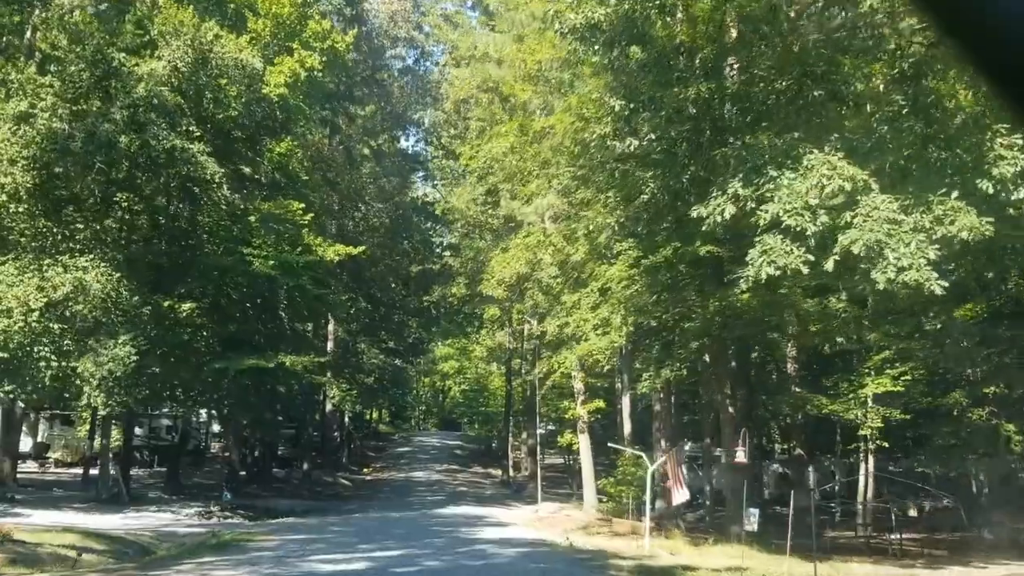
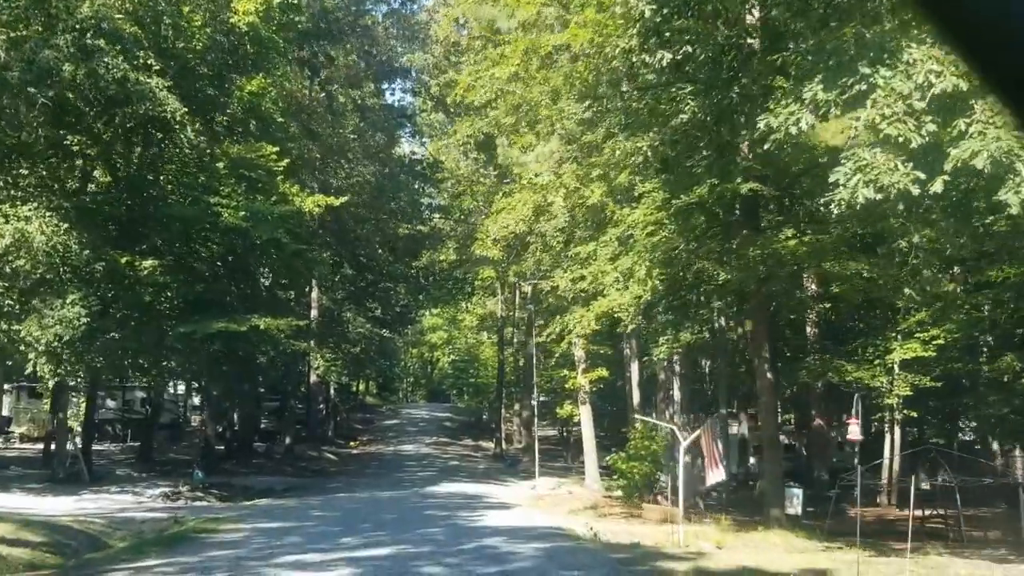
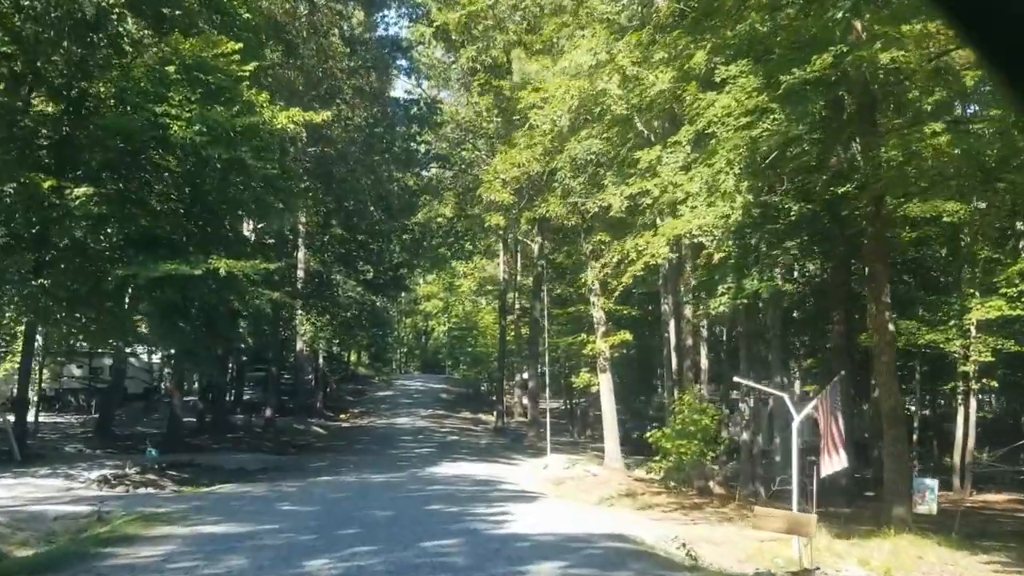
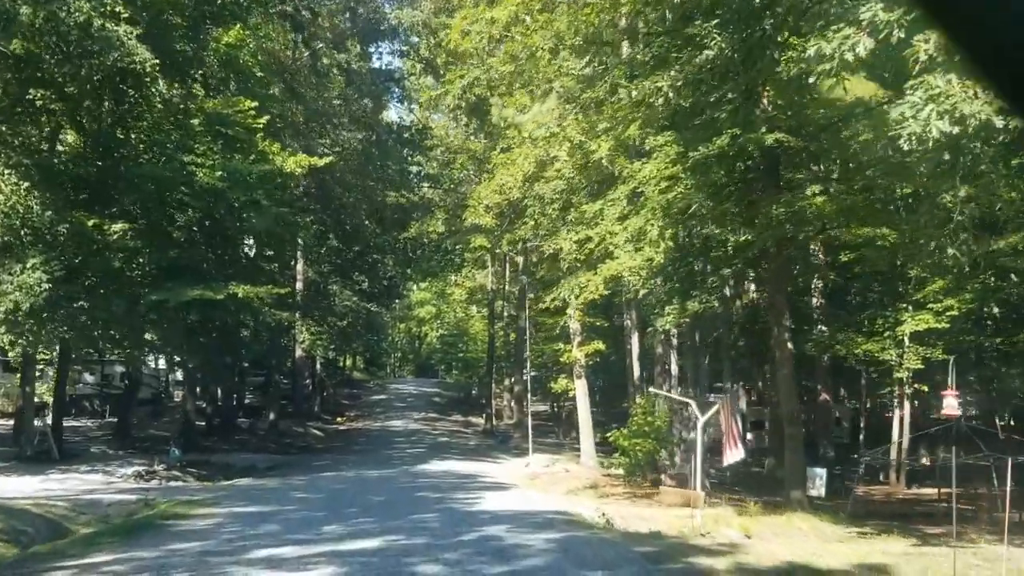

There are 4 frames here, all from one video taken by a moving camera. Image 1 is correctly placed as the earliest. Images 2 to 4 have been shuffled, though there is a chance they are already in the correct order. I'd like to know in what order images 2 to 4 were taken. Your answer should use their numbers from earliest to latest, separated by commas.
2, 4, 3
